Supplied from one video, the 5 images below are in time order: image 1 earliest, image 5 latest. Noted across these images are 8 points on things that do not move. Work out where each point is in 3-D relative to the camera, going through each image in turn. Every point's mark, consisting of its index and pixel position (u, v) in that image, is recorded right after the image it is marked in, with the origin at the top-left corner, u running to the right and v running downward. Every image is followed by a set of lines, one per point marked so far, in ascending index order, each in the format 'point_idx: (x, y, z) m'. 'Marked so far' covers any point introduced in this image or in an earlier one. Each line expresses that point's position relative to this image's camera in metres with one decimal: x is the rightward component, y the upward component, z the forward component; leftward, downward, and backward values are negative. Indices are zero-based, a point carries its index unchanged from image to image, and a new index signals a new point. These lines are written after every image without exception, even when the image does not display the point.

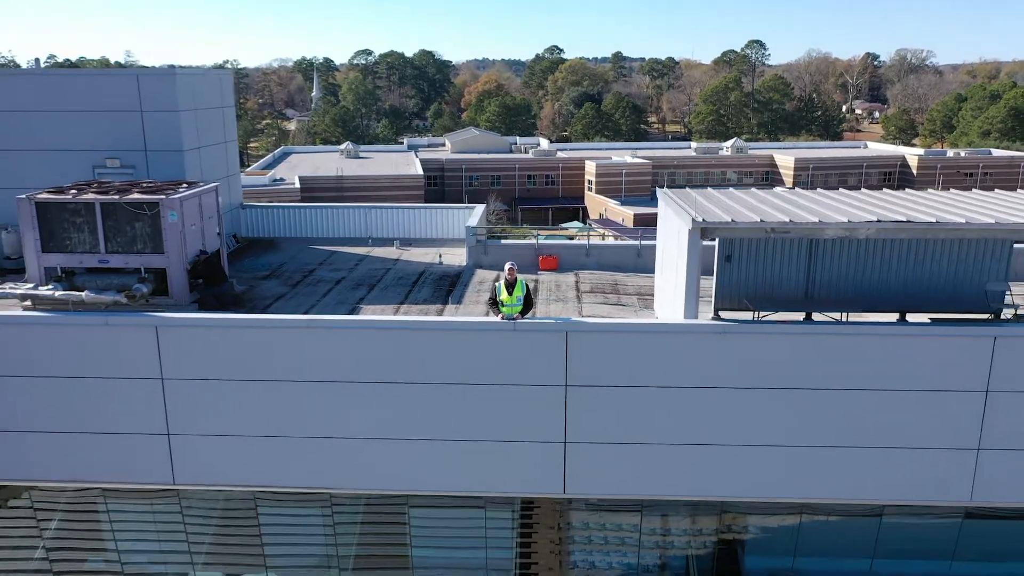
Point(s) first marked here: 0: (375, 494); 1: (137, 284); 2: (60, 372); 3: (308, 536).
0: (-1.2, -1.7, +5.9) m
1: (-3.6, +0.1, +6.7) m
2: (-3.7, -0.7, +5.6) m
3: (-1.8, -2.2, +6.1) m
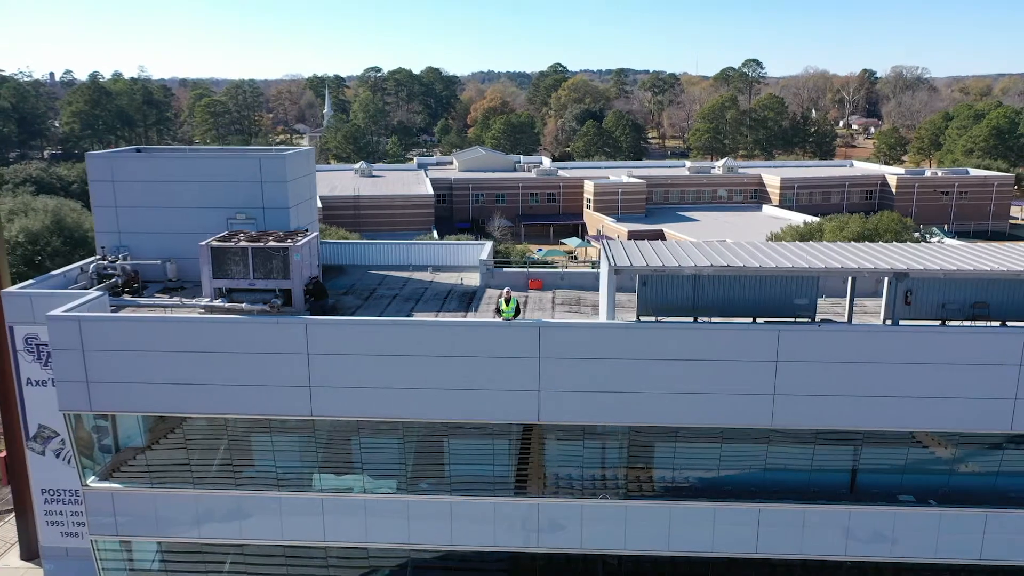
0: (-1.3, -1.9, +9.7) m
1: (-3.6, -0.1, +10.5) m
2: (-3.8, -0.8, +9.5) m
3: (-1.9, -2.4, +9.9) m
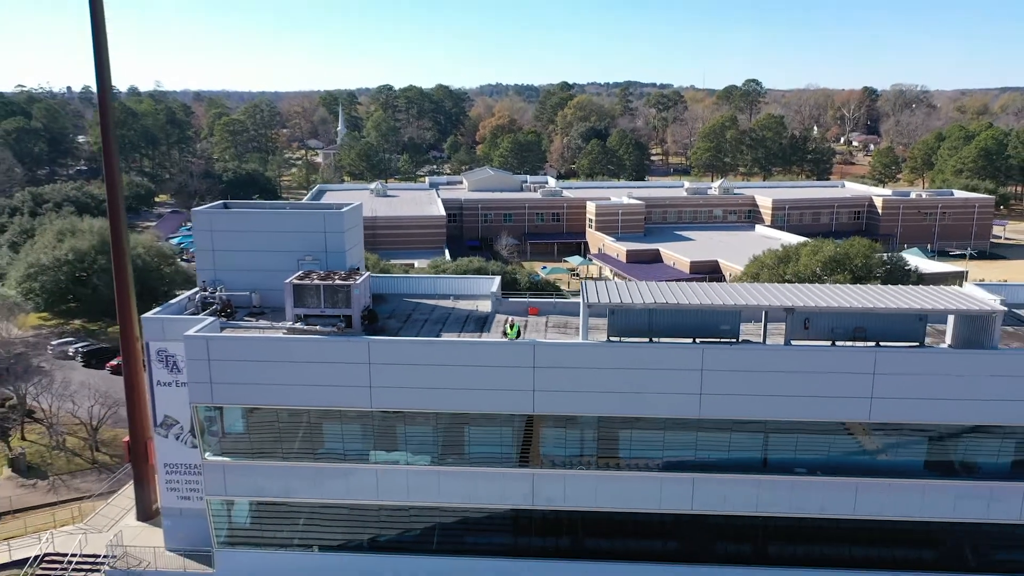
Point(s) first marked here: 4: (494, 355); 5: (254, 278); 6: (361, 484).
0: (-1.2, -2.4, +13.3) m
1: (-3.5, -0.7, +14.2) m
2: (-3.7, -1.4, +13.1) m
3: (-1.8, -3.0, +13.5) m
4: (-0.3, -1.3, +12.9) m
5: (-6.0, +0.2, +16.0) m
6: (-3.0, -3.9, +13.7) m
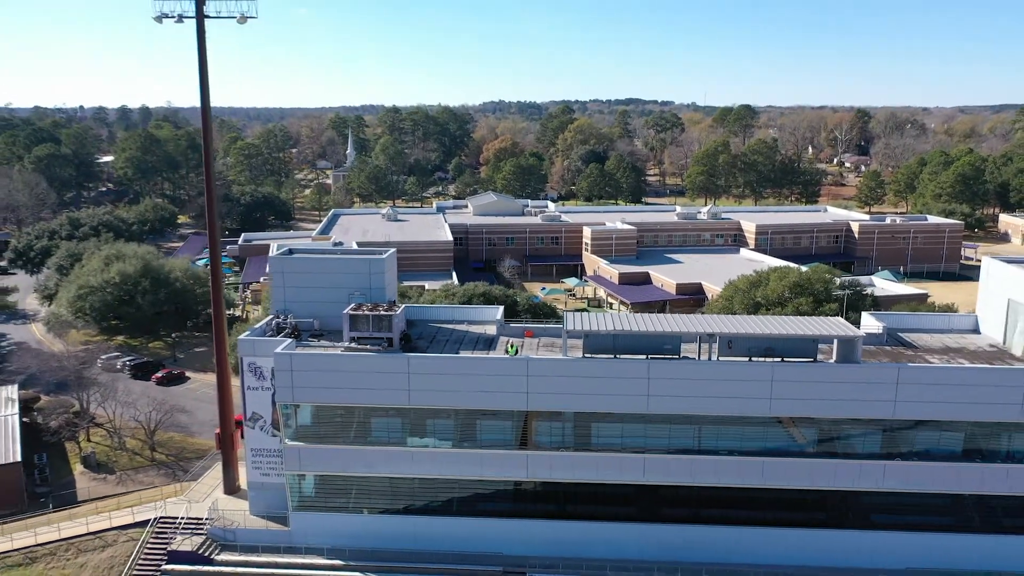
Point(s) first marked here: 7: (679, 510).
0: (-1.2, -3.2, +18.0) m
1: (-3.5, -1.5, +19.0) m
2: (-3.7, -2.1, +17.9) m
3: (-1.8, -3.7, +18.2) m
4: (-0.3, -2.0, +17.7) m
5: (-5.9, -0.6, +20.8) m
6: (-3.0, -4.6, +18.4) m
7: (+4.4, -5.9, +18.4) m
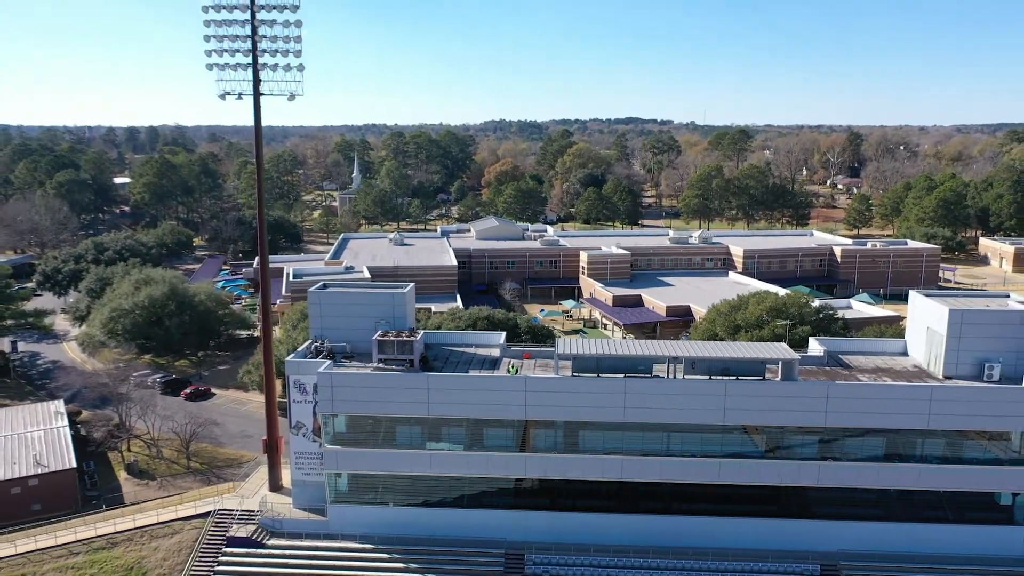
0: (-1.2, -4.2, +21.8) m
1: (-3.5, -2.5, +22.8) m
2: (-3.7, -3.1, +21.7) m
3: (-1.8, -4.7, +22.0) m
4: (-0.3, -3.0, +21.5) m
5: (-5.9, -1.6, +24.6) m
6: (-3.0, -5.6, +22.1) m
7: (+4.5, -6.9, +22.1) m
